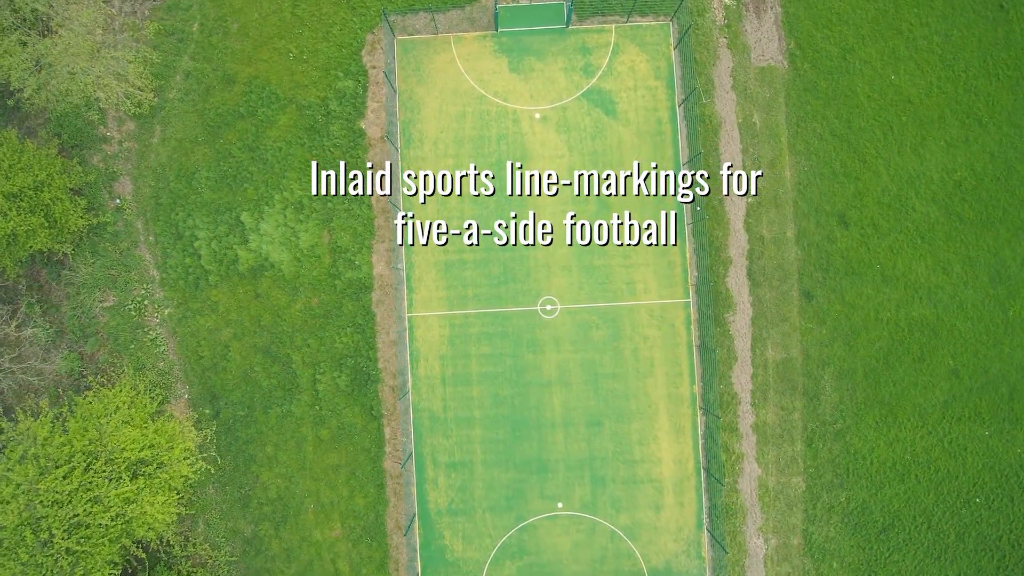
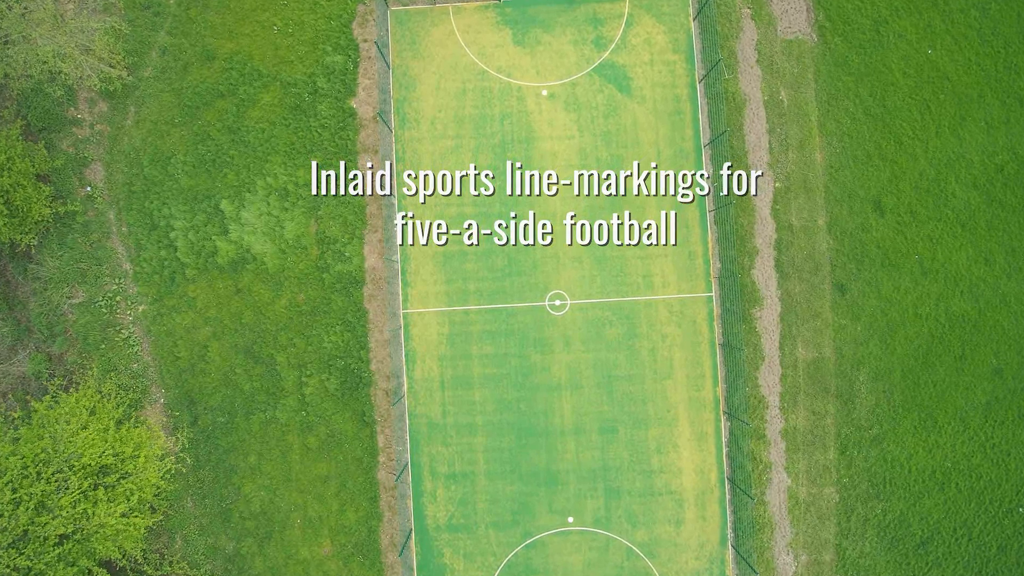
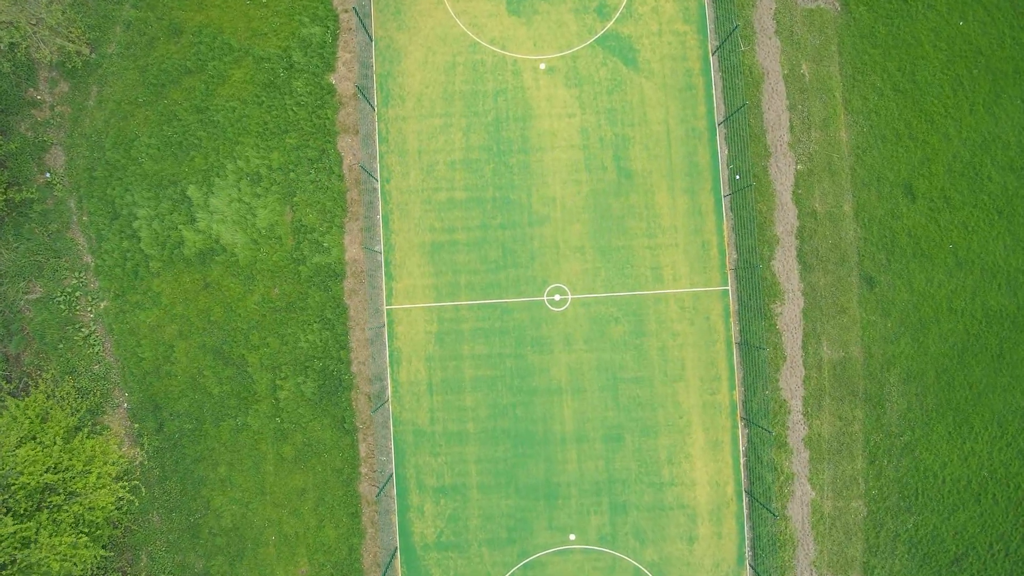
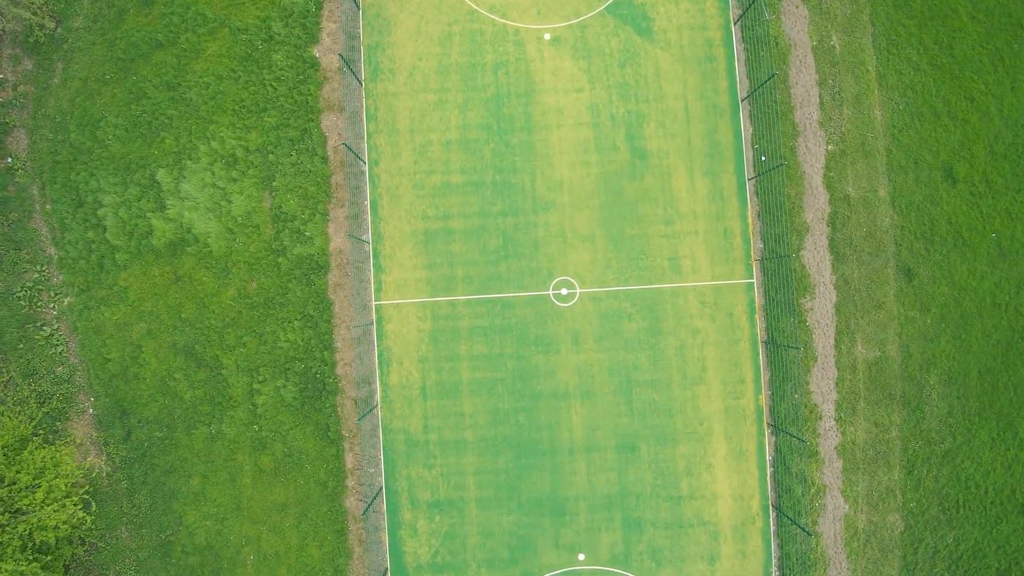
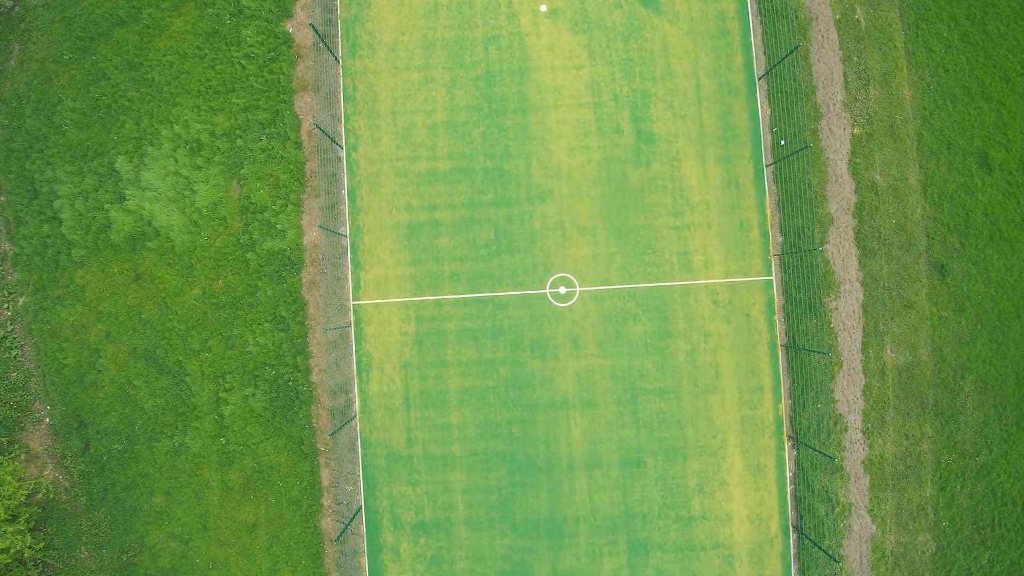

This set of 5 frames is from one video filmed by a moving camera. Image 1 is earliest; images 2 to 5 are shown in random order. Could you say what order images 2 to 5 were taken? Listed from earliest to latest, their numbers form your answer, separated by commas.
2, 3, 4, 5
